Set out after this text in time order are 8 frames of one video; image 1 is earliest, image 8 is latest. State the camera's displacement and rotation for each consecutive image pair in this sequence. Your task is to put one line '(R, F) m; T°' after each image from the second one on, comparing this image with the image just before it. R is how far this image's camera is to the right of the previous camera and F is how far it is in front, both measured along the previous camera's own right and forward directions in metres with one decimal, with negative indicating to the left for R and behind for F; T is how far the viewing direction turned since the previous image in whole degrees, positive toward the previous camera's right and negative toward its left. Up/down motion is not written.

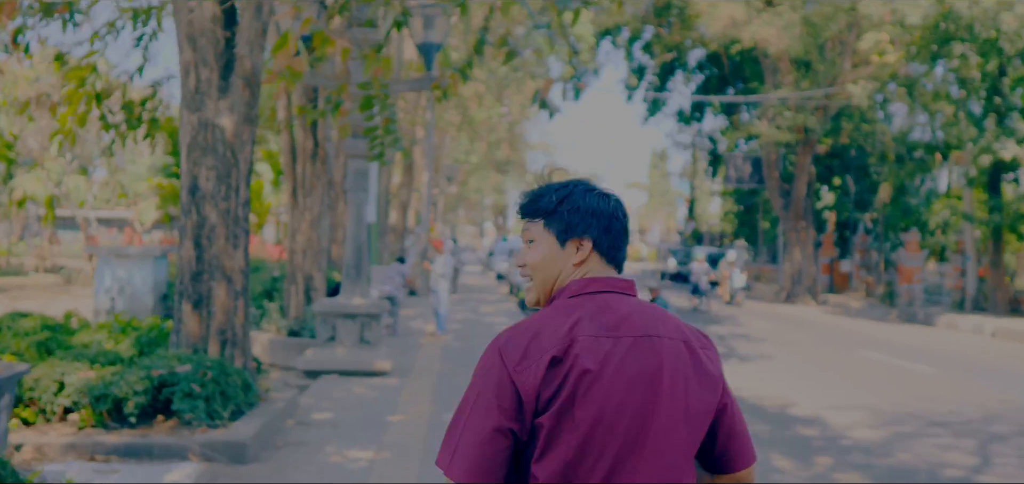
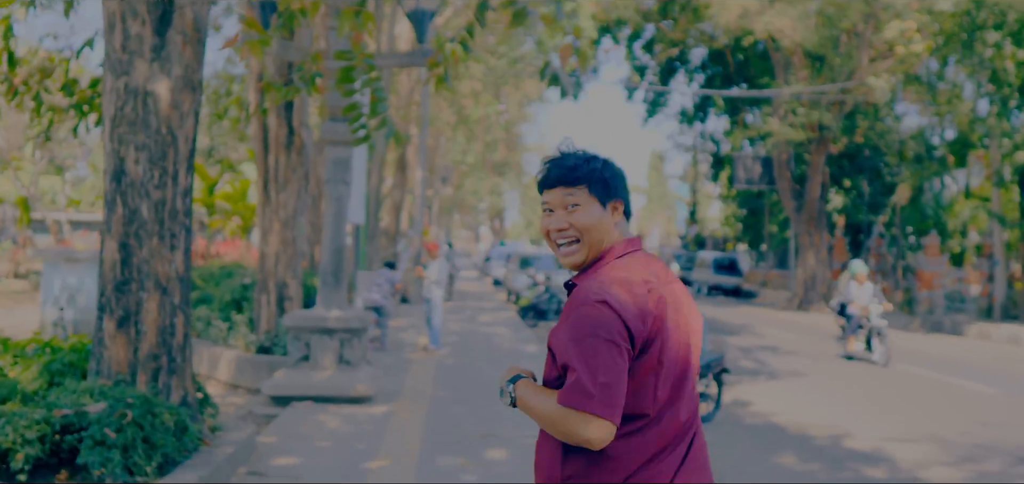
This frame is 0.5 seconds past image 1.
(-0.1, +1.8) m; 0°
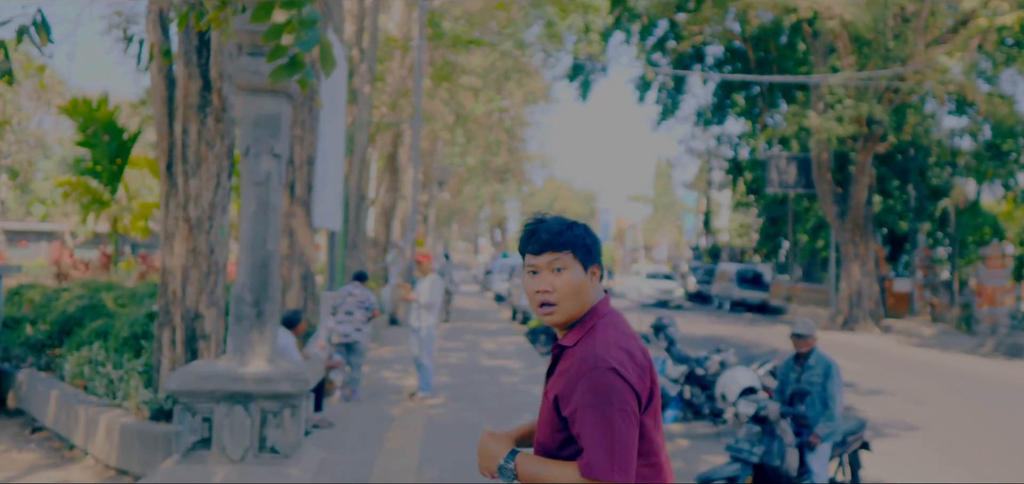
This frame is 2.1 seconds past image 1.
(-0.2, +3.9) m; 0°
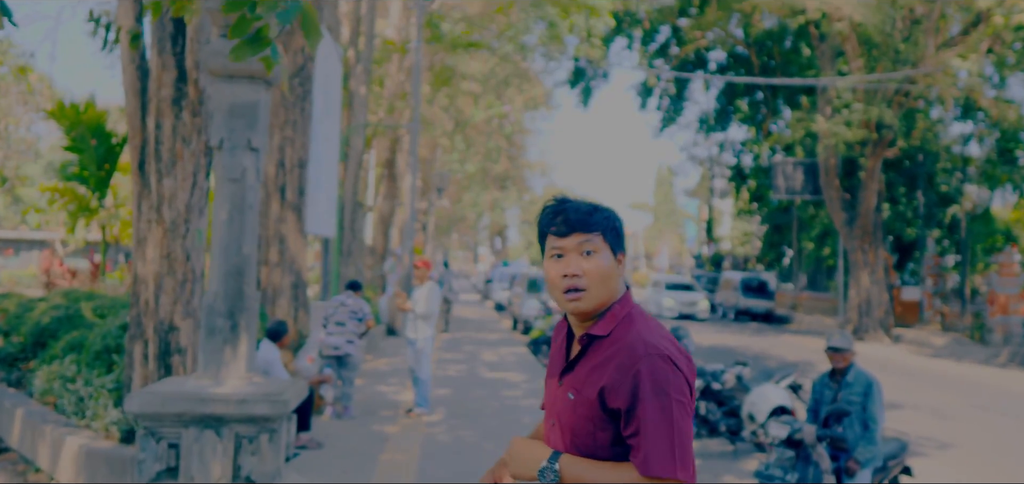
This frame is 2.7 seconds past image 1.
(0.0, +0.7) m; 0°
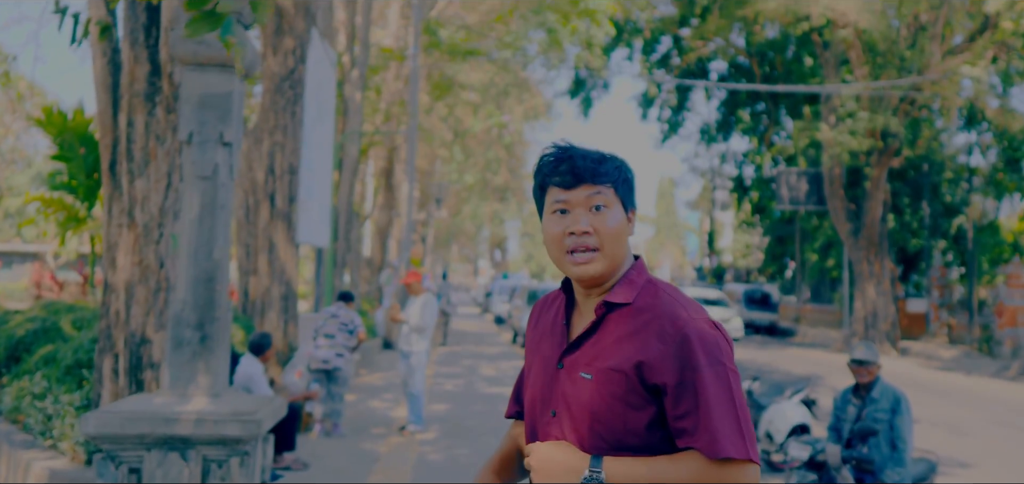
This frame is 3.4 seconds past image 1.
(0.0, +0.5) m; 0°
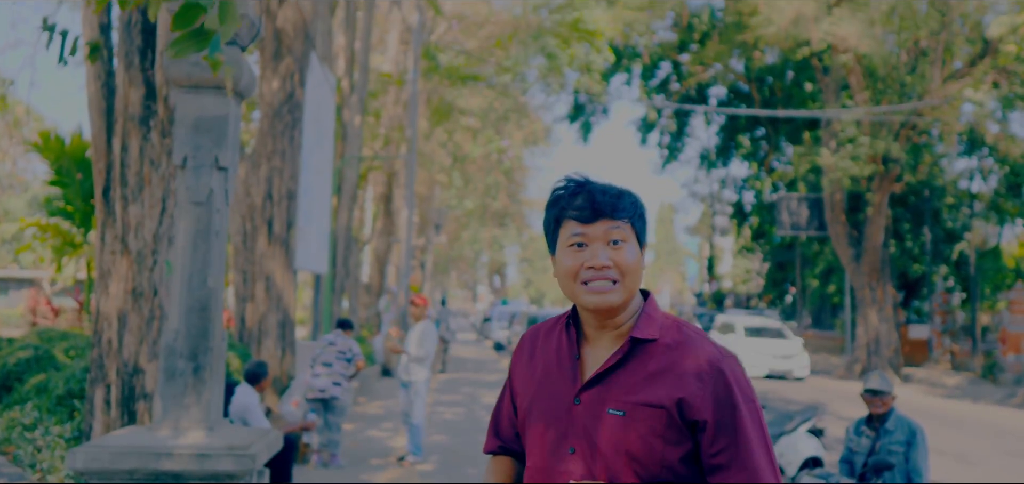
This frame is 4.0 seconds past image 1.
(0.0, +0.2) m; 0°
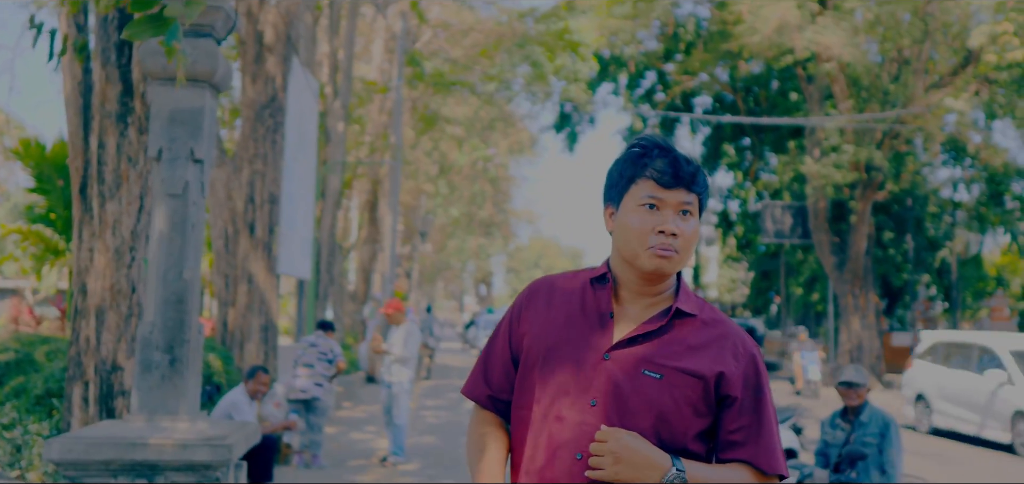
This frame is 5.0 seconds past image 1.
(+0.1, 0.0) m; +1°
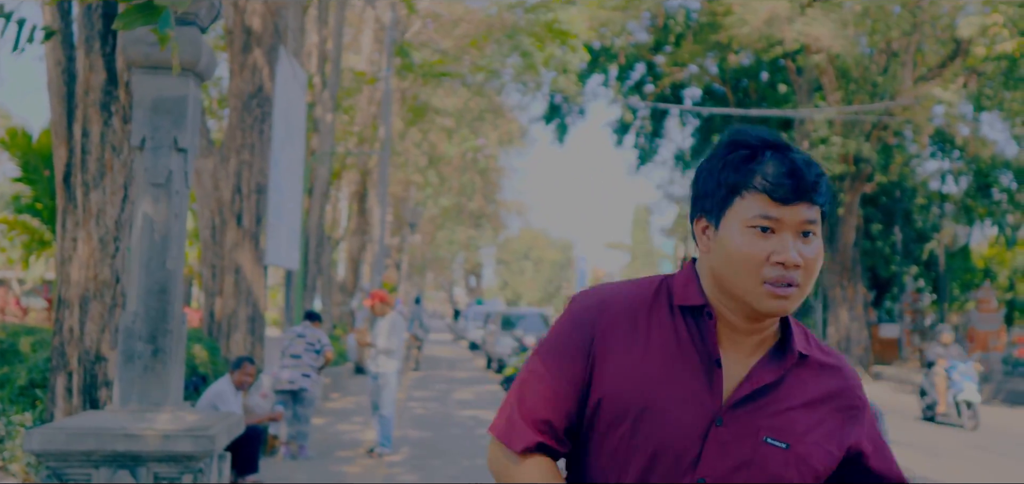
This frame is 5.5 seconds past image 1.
(0.0, 0.0) m; +1°
